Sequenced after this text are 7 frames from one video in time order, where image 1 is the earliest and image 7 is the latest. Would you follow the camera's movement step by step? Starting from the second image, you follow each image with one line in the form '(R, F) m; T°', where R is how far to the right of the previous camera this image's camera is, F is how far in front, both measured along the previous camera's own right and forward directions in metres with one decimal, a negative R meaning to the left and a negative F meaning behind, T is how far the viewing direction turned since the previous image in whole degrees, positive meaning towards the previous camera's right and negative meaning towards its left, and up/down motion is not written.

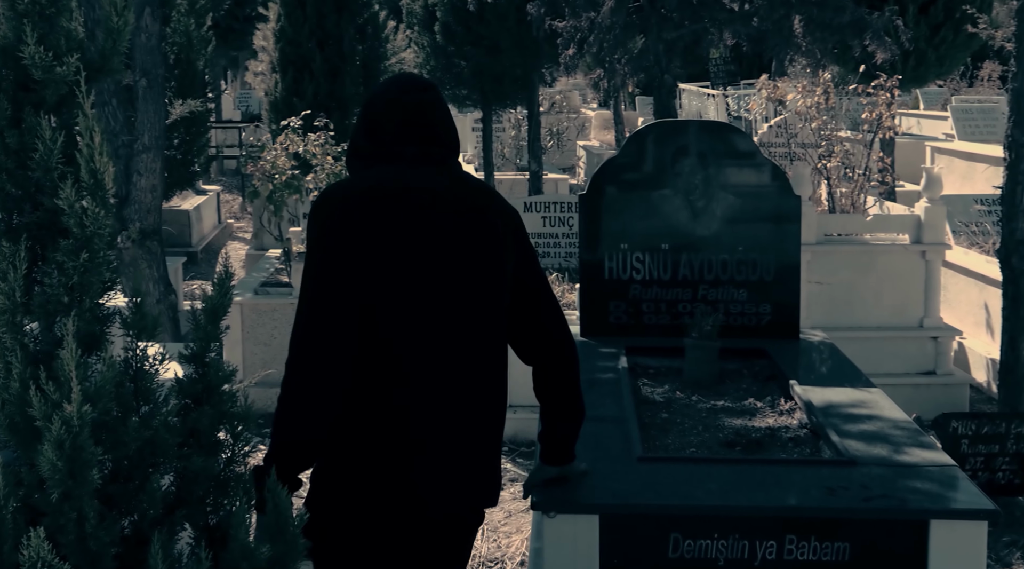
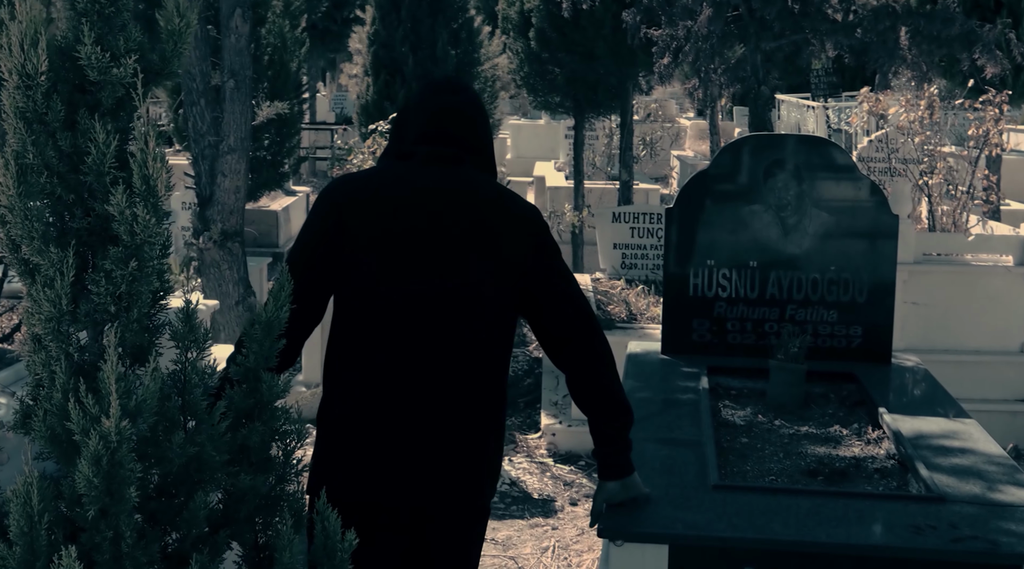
(+0.1, +0.1) m; -4°
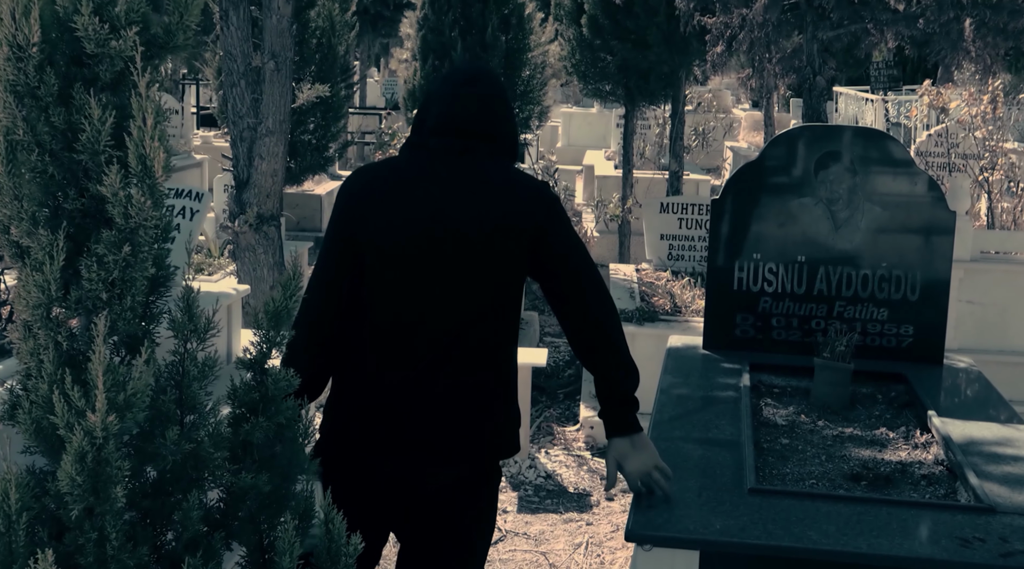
(+0.1, +0.1) m; -2°
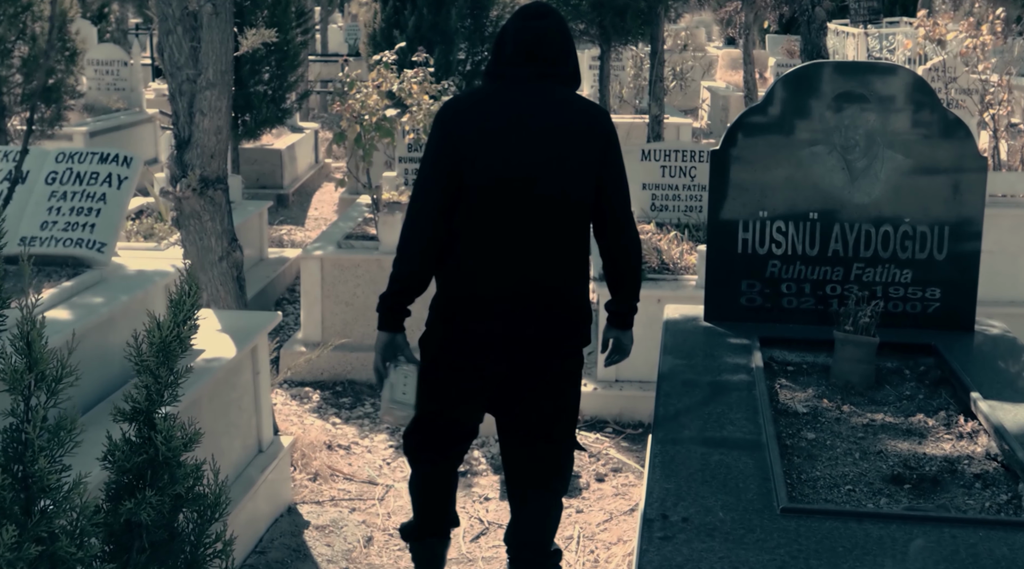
(0.0, +0.7) m; +1°
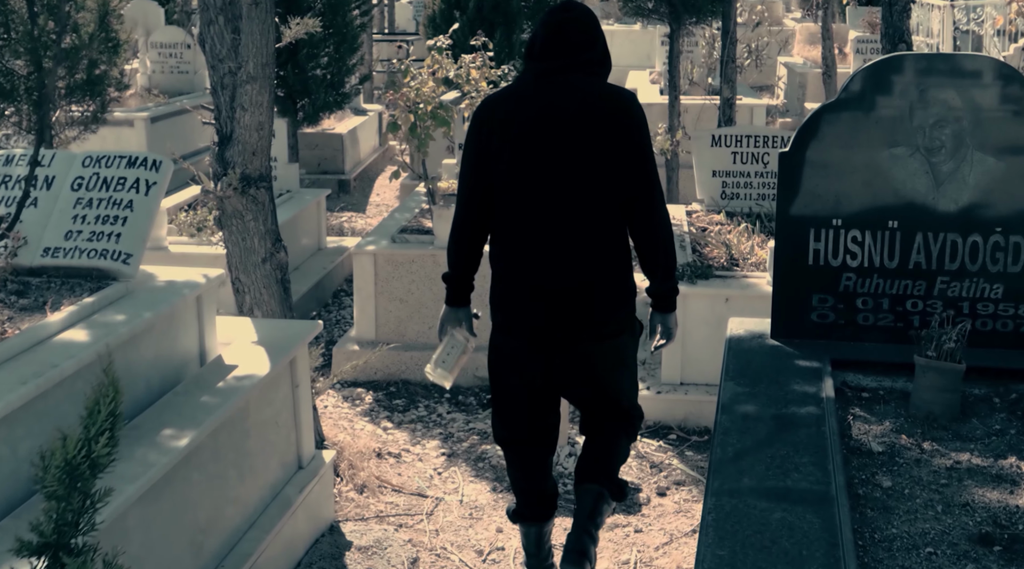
(+0.1, +0.4) m; -4°
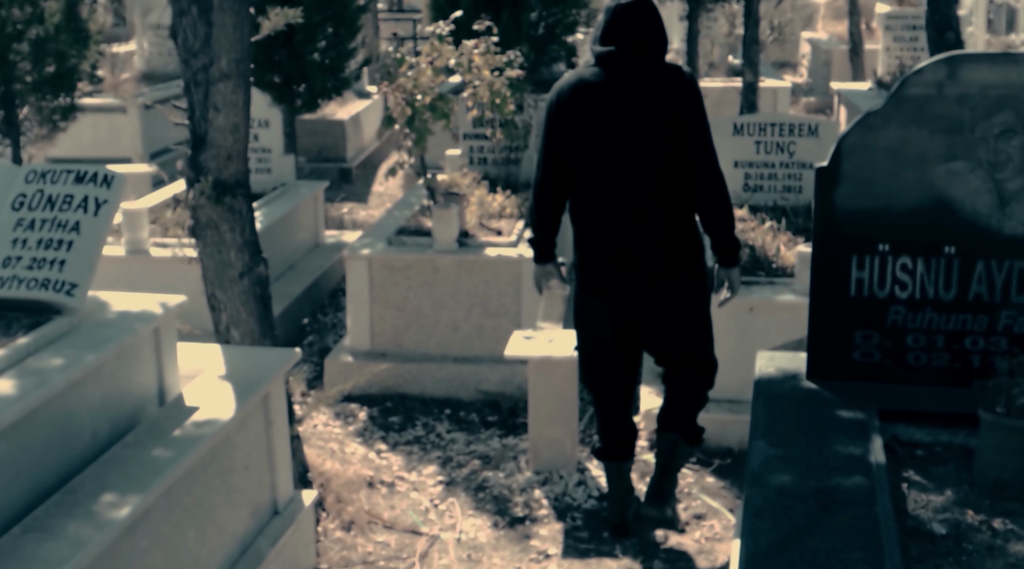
(+0.1, +0.6) m; -1°
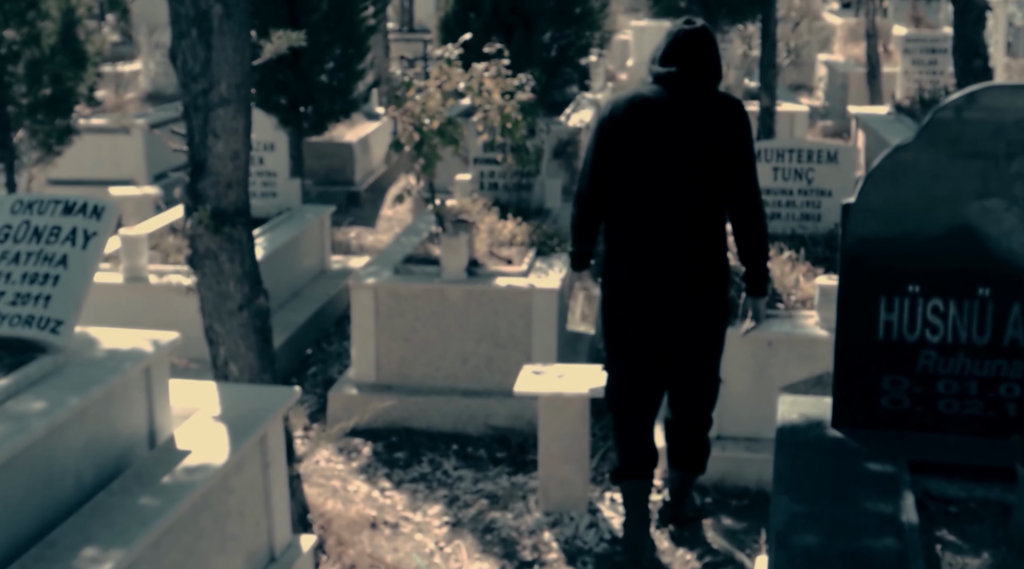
(0.0, +0.2) m; -1°
